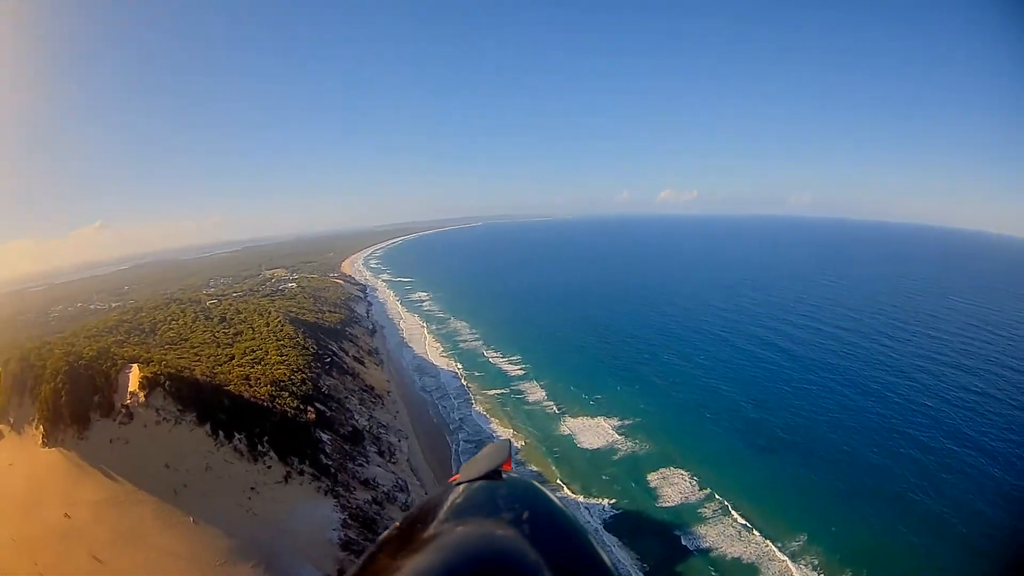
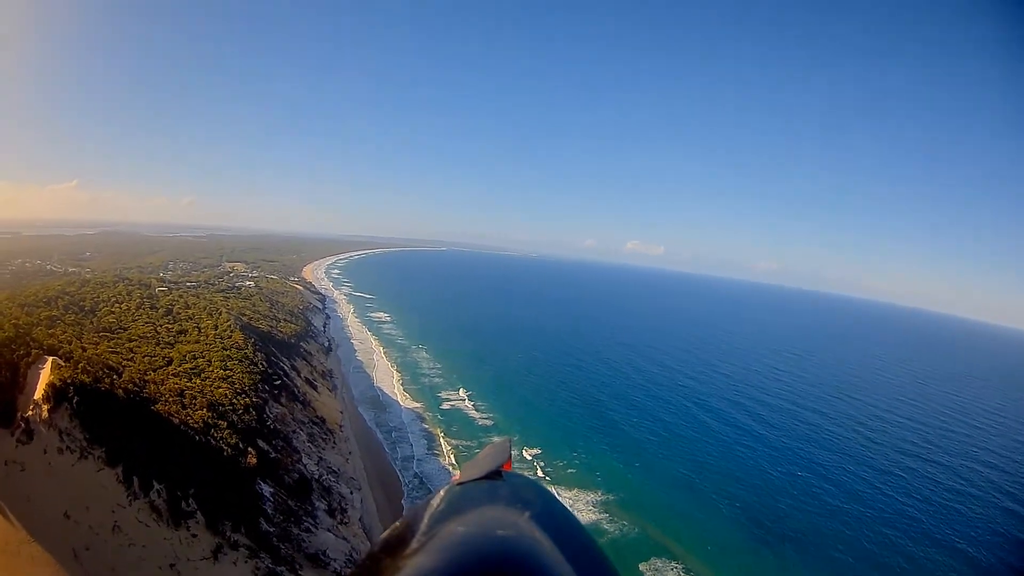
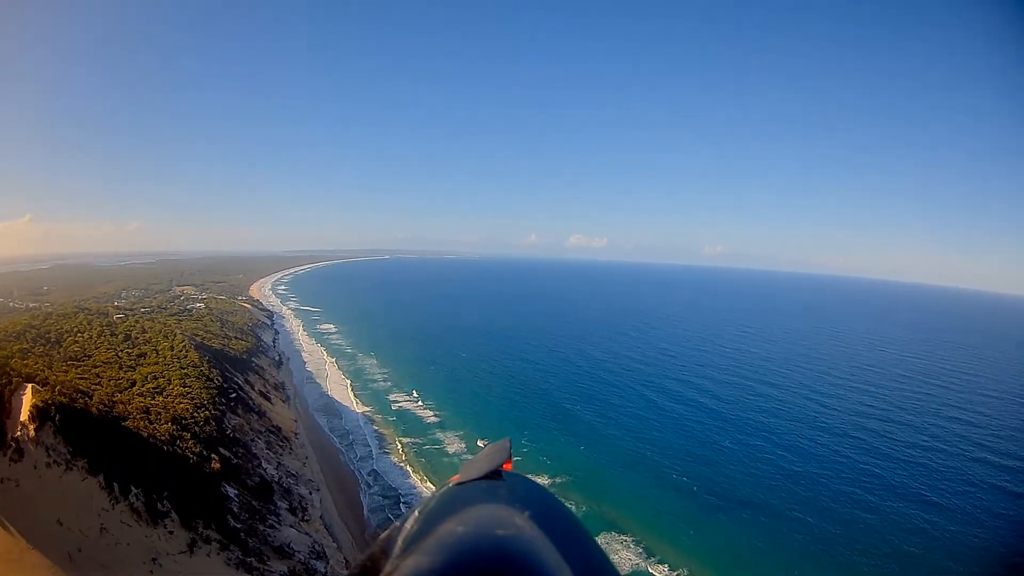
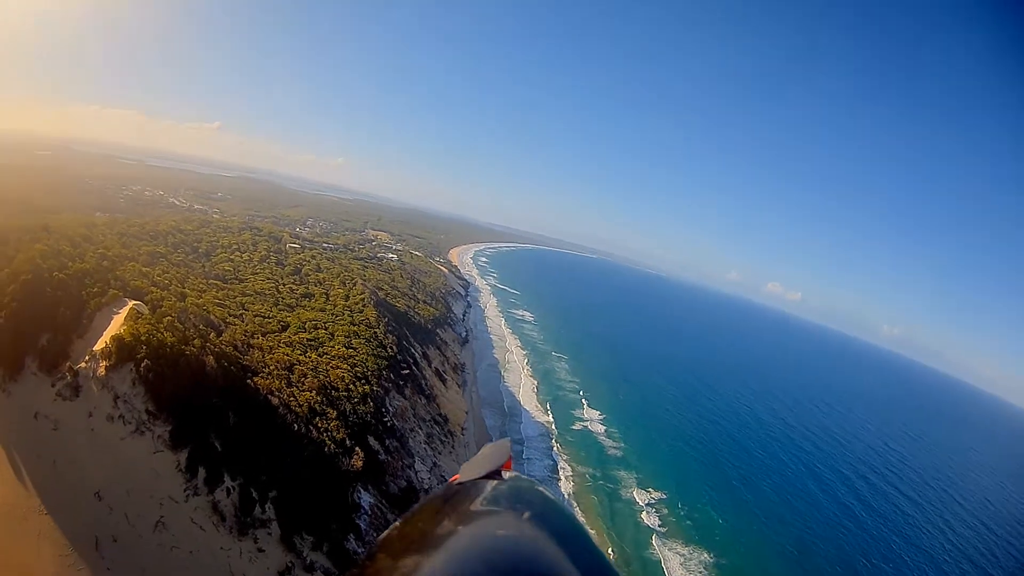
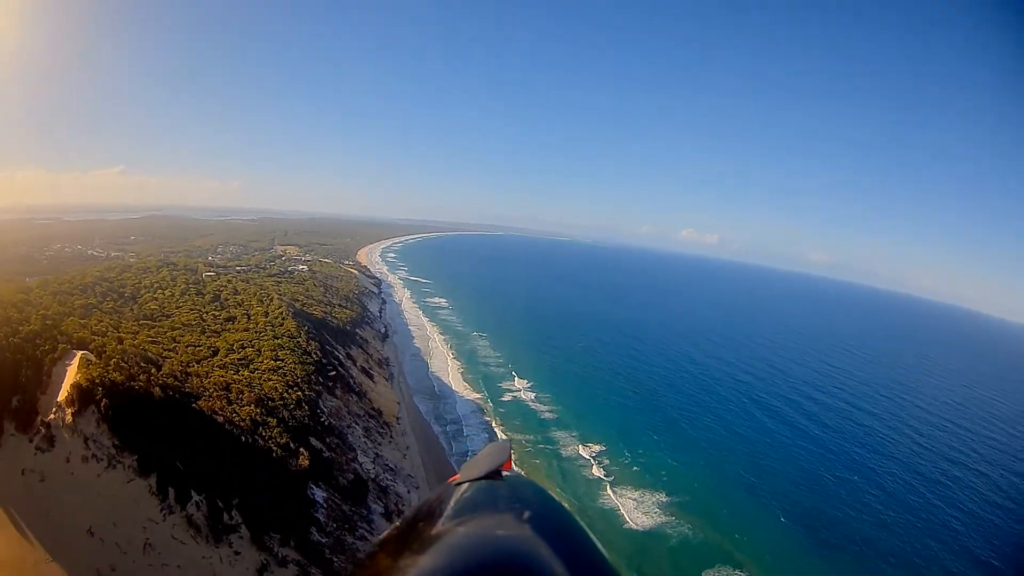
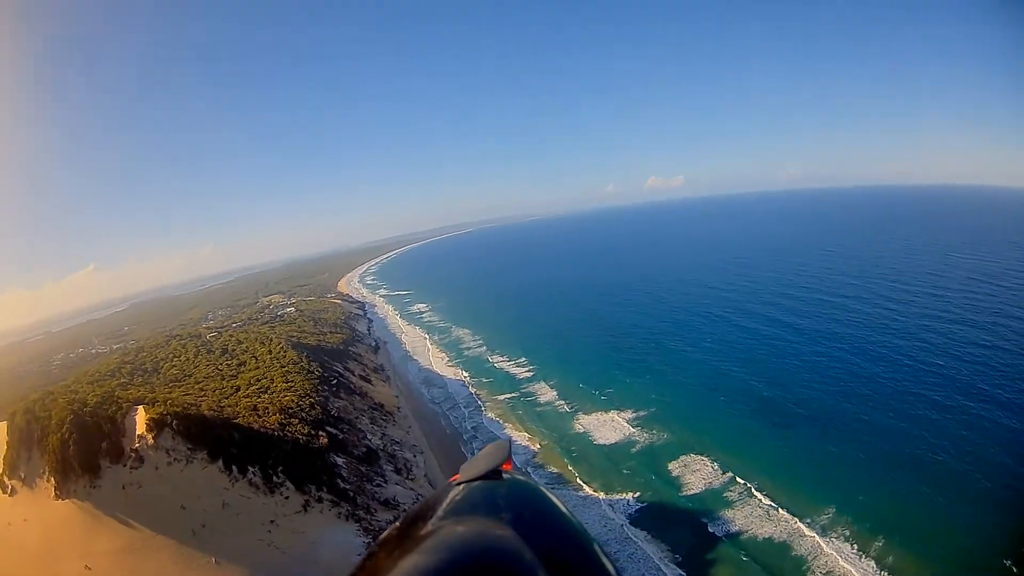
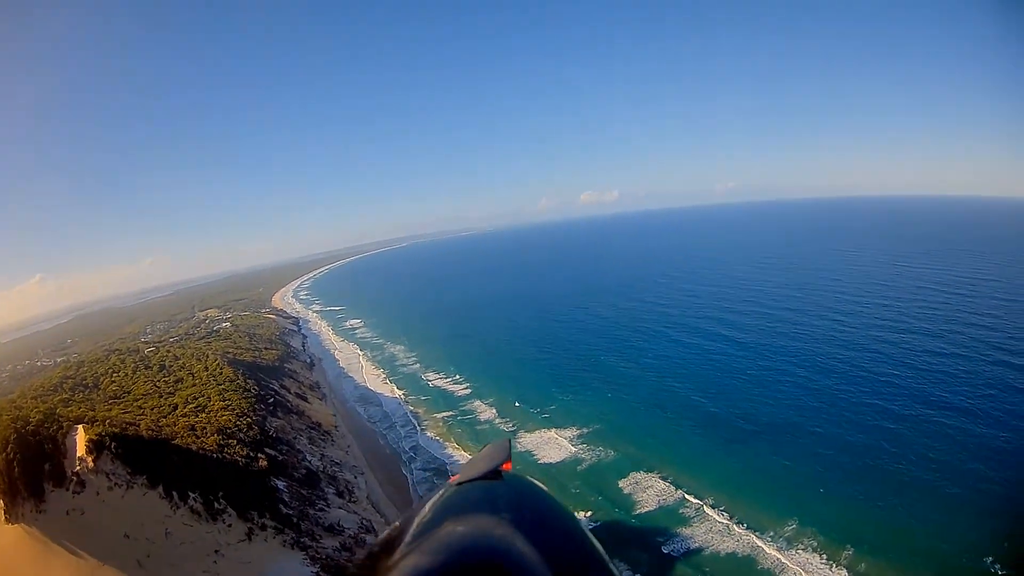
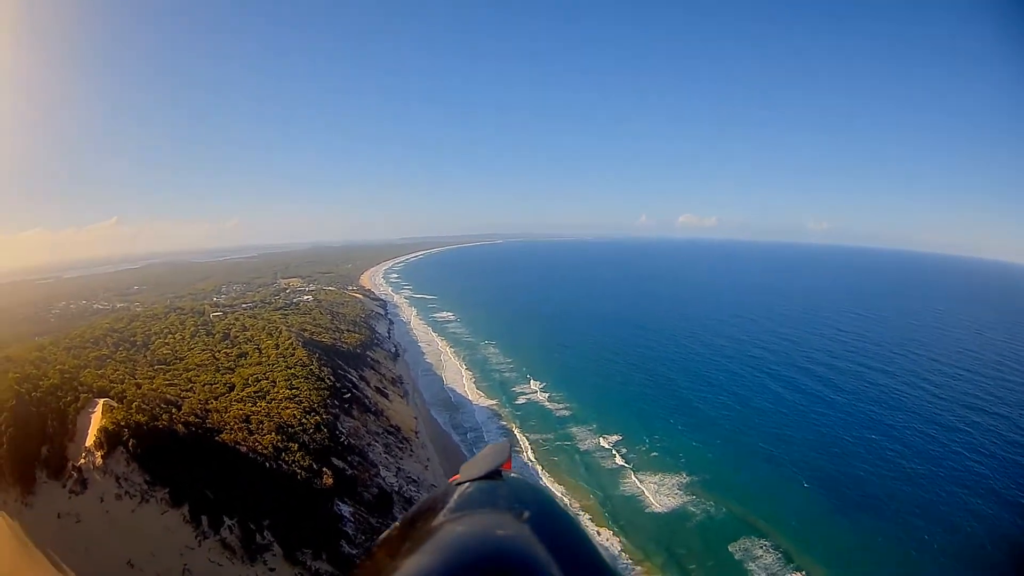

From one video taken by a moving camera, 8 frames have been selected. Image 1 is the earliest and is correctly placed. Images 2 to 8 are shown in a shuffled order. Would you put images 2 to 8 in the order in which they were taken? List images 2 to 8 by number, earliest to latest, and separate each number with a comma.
6, 7, 3, 2, 8, 5, 4
